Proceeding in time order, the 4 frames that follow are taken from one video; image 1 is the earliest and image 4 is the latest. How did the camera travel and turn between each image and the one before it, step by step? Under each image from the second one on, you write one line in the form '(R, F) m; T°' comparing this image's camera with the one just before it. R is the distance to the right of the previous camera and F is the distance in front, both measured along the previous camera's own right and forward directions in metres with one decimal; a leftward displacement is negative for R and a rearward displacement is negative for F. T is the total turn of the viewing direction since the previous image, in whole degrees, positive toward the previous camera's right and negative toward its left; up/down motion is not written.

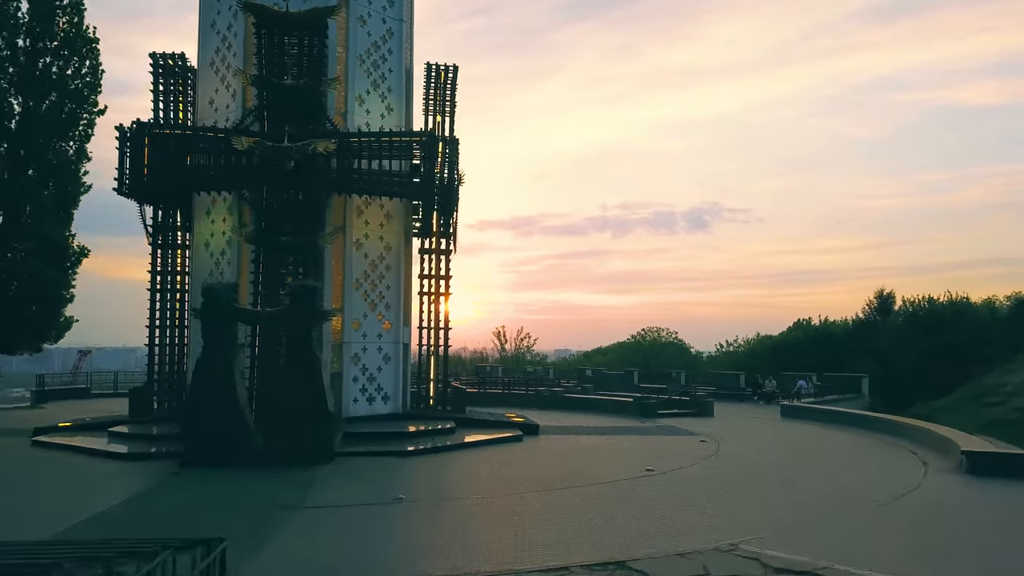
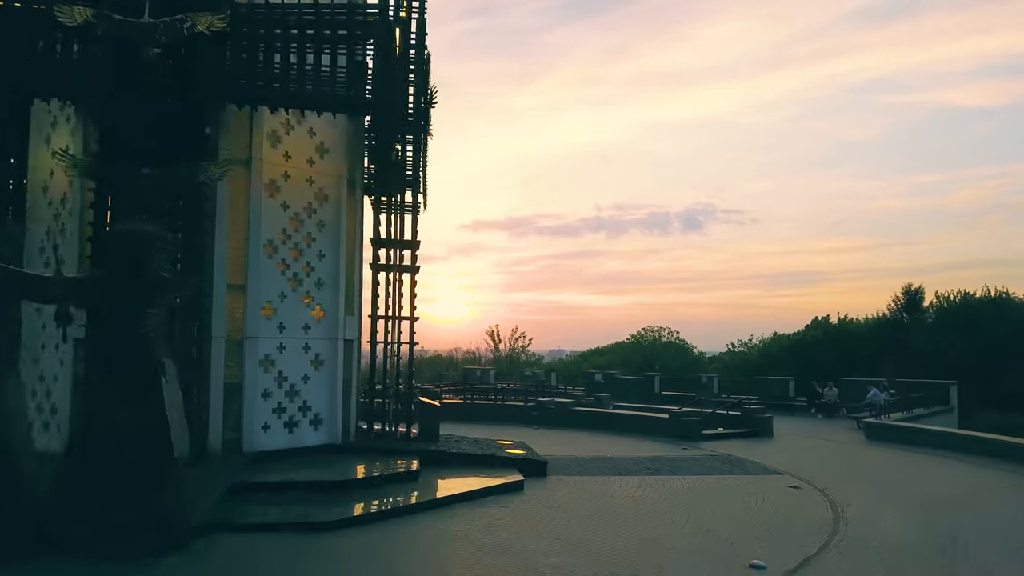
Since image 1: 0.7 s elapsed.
(0.0, +6.0) m; 0°
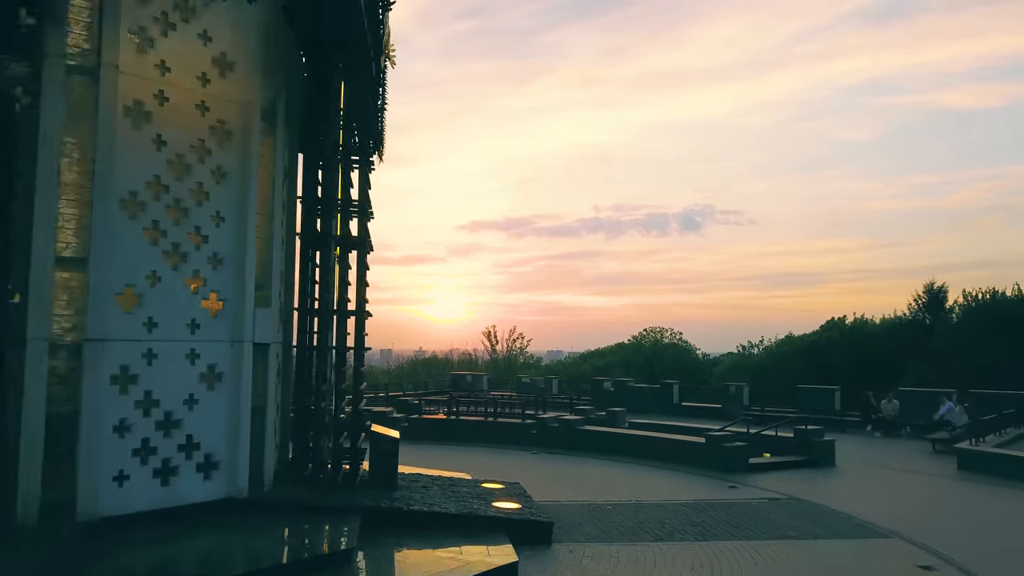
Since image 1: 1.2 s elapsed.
(+0.1, +3.9) m; 0°
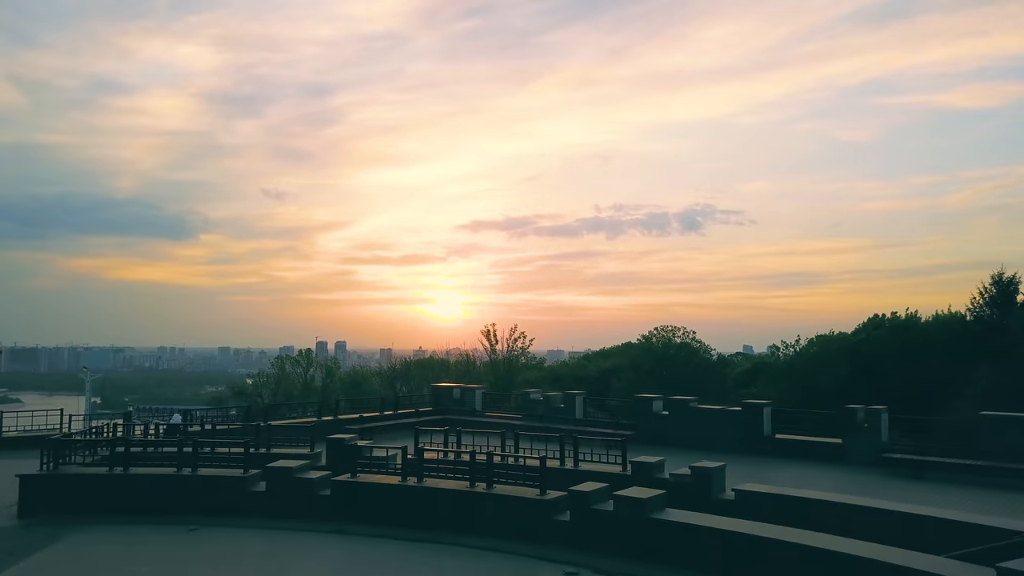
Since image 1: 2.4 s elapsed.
(-0.1, +8.3) m; 0°
